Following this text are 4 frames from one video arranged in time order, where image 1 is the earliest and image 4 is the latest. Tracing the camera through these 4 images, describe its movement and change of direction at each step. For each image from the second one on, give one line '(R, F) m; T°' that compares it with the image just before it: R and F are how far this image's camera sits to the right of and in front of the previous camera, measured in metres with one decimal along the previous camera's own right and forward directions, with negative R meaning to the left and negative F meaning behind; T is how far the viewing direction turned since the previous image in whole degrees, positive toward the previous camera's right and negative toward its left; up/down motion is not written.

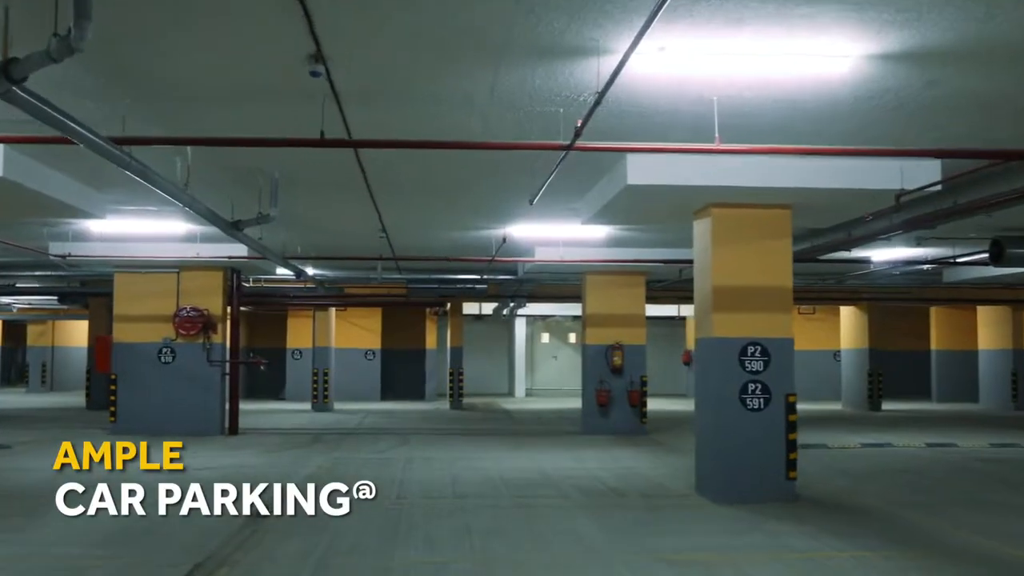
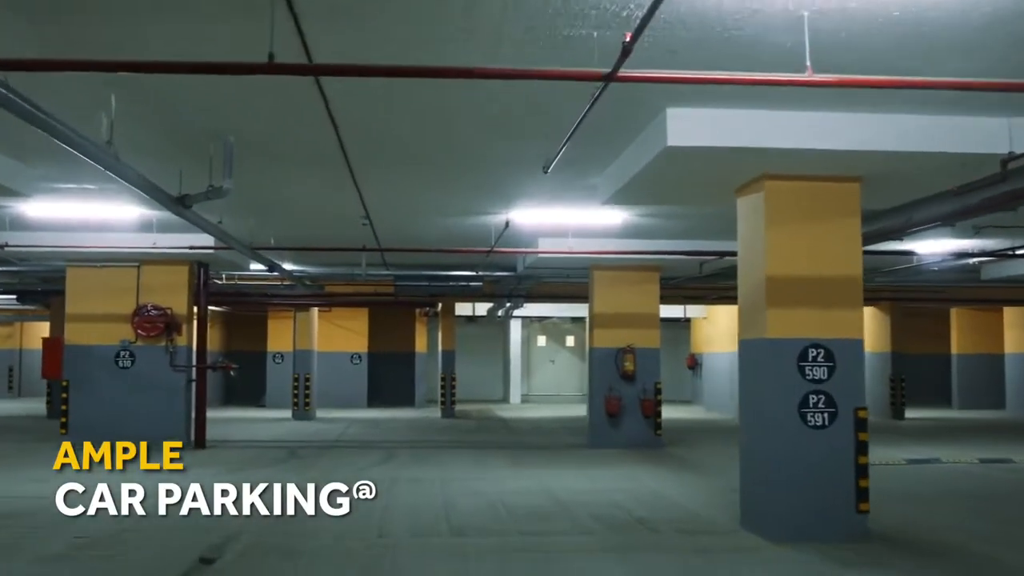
(-0.2, +1.5) m; +1°
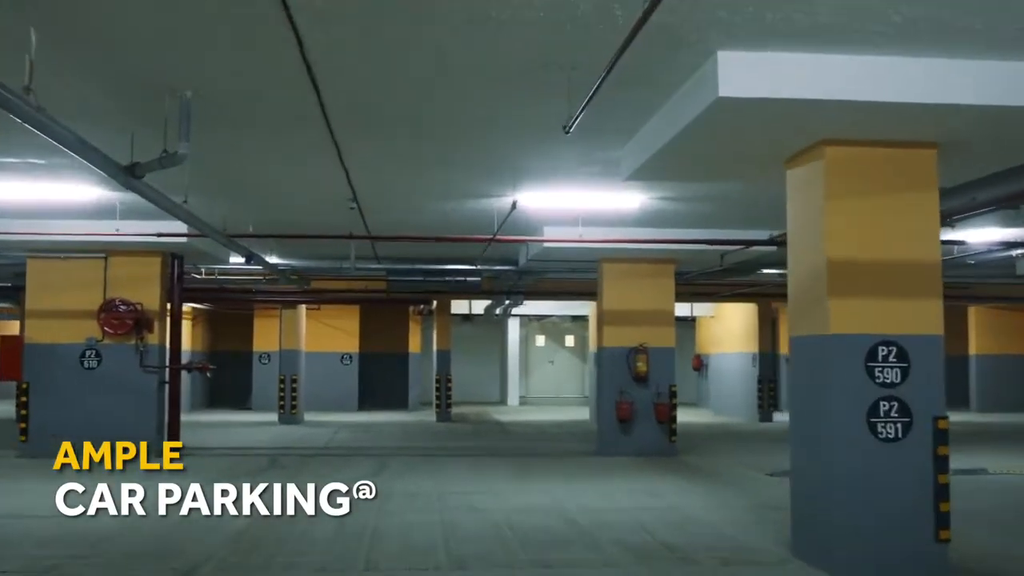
(-0.2, +1.1) m; +1°
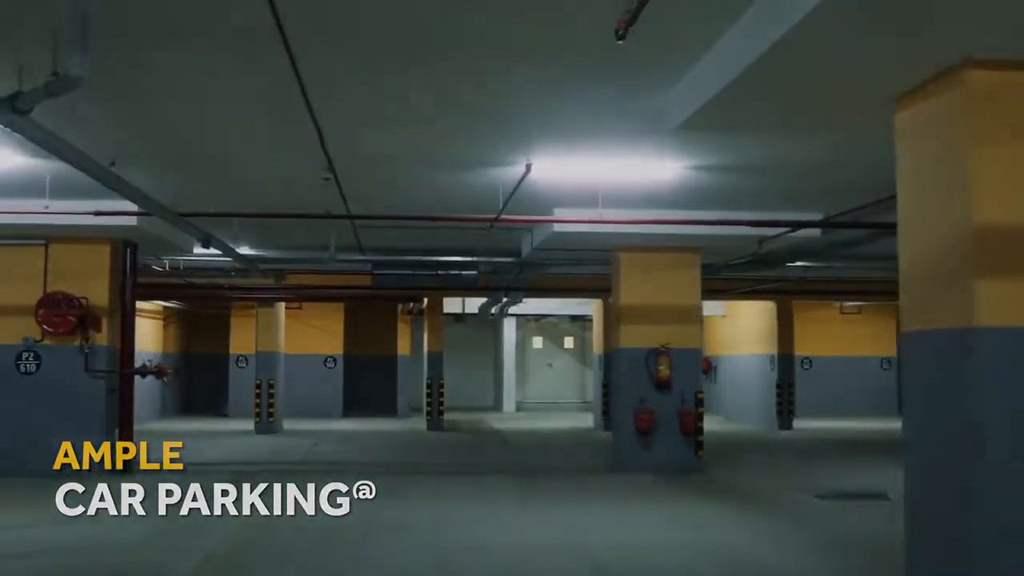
(-0.3, +1.5) m; +1°
